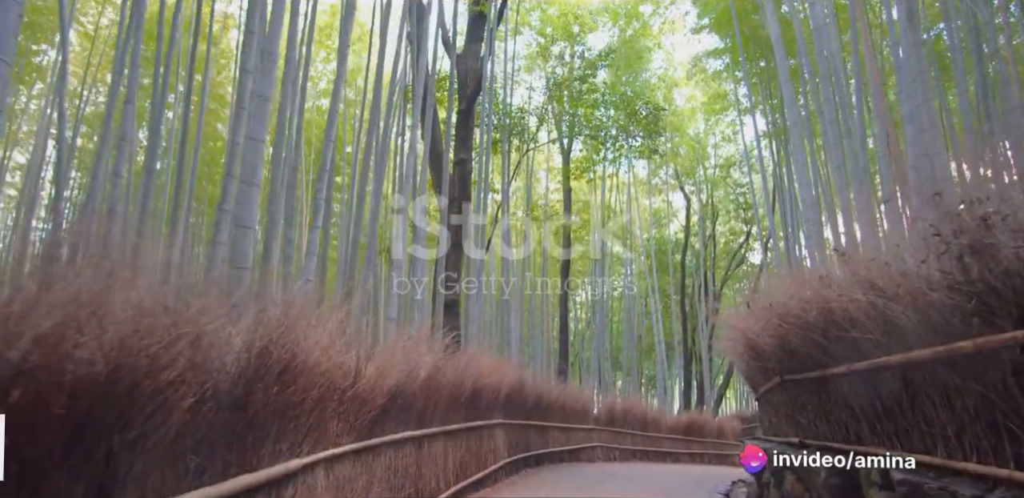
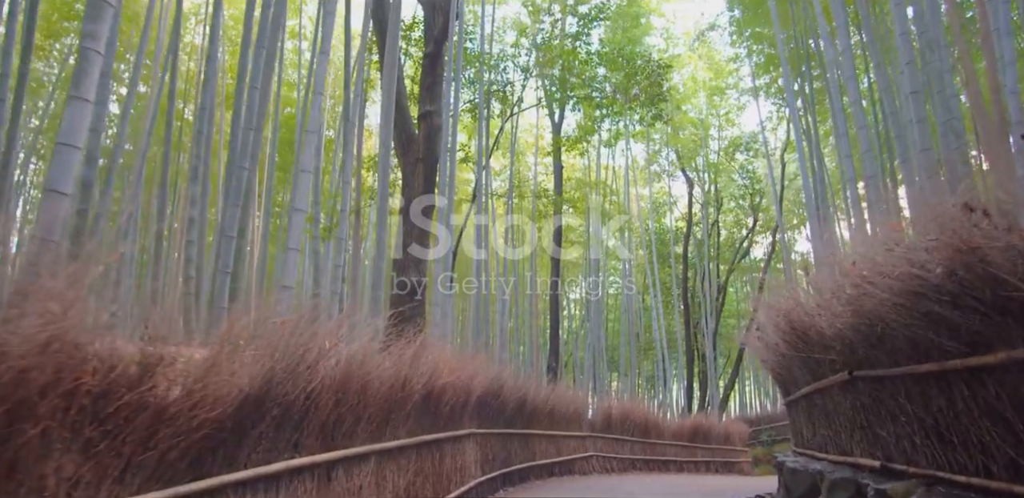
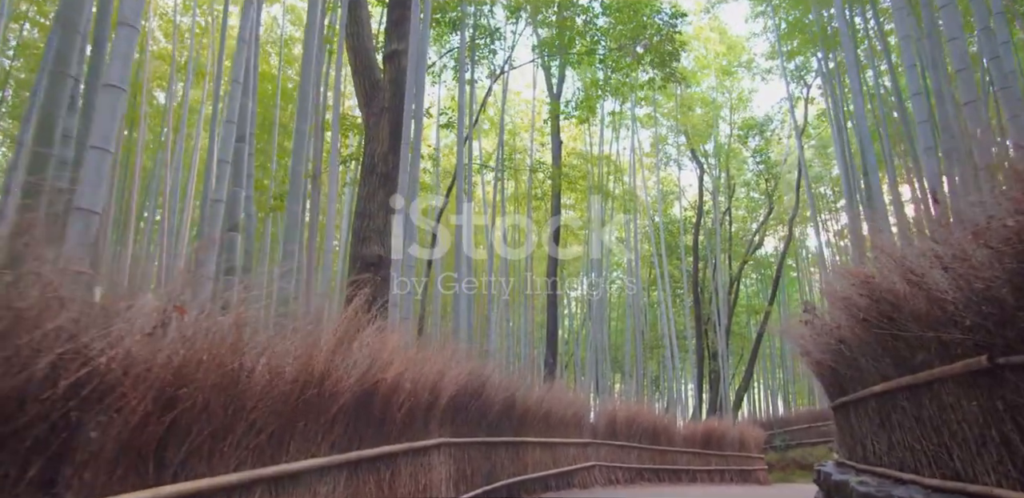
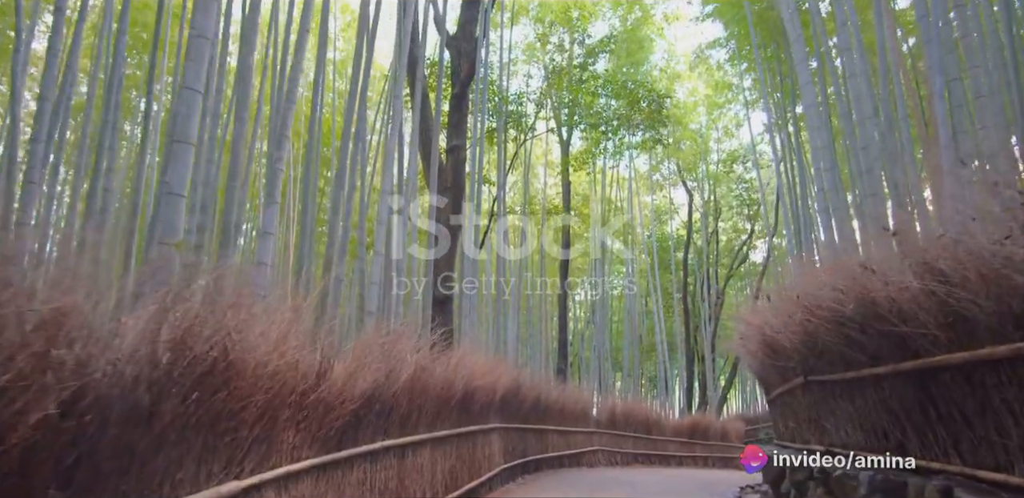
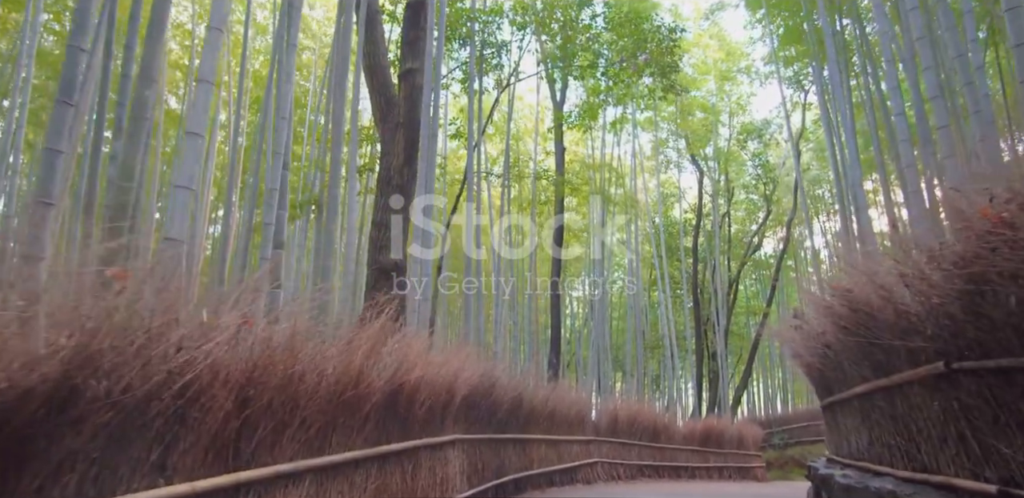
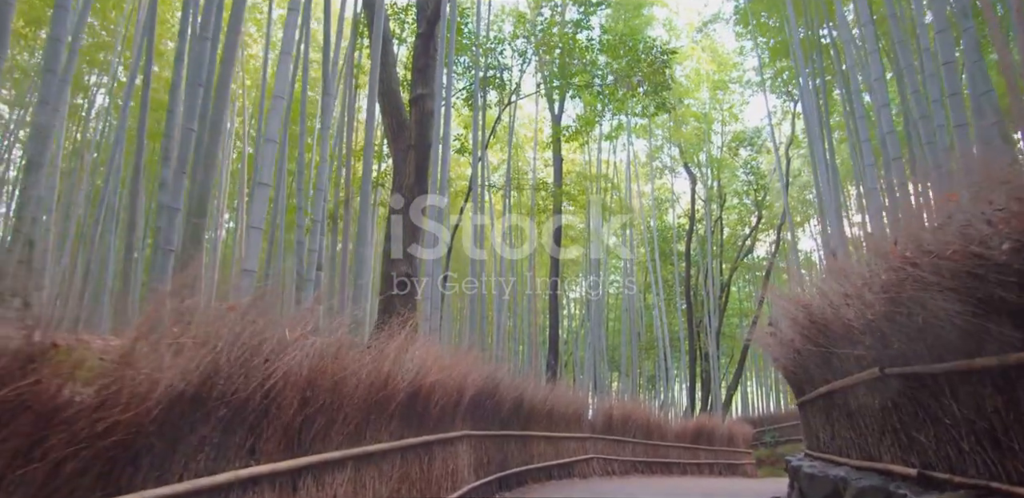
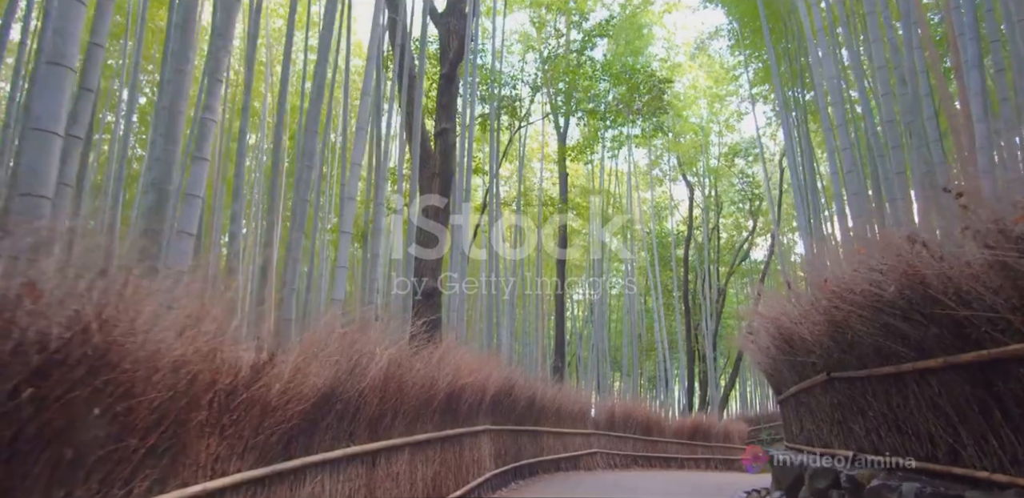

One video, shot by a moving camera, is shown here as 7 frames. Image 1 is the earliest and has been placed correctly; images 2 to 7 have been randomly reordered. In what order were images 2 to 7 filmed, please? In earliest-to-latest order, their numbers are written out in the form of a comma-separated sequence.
4, 7, 2, 6, 5, 3
